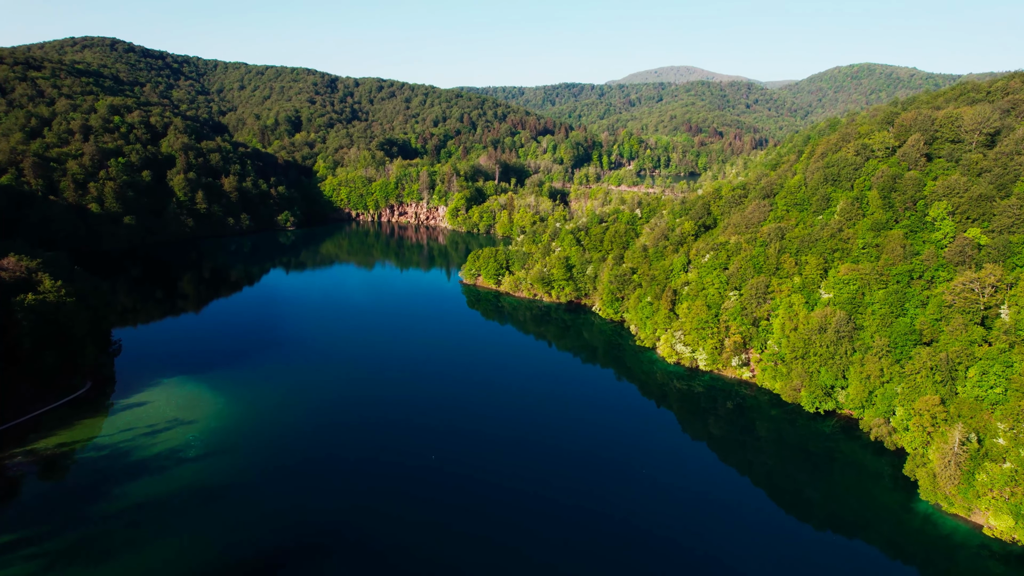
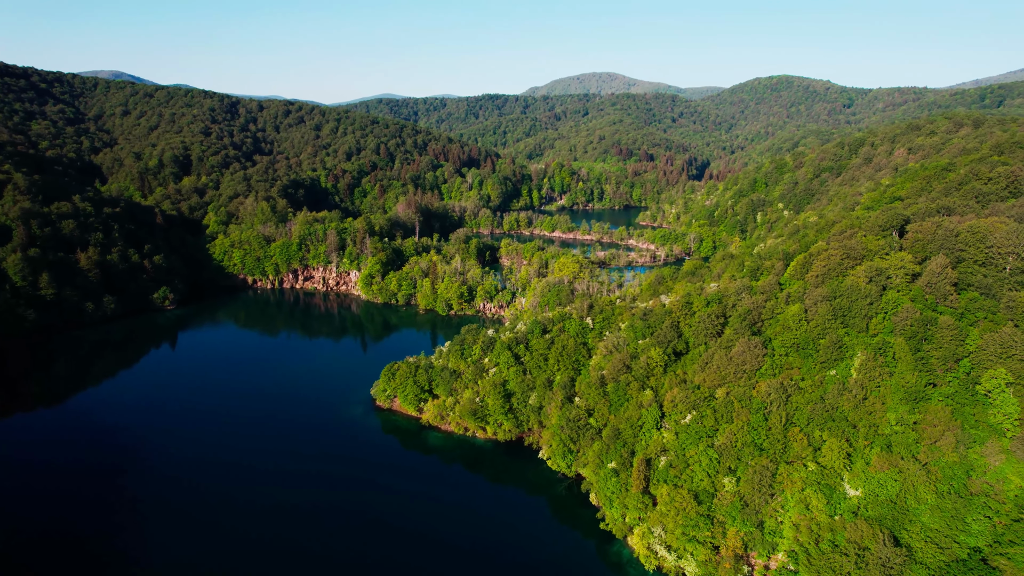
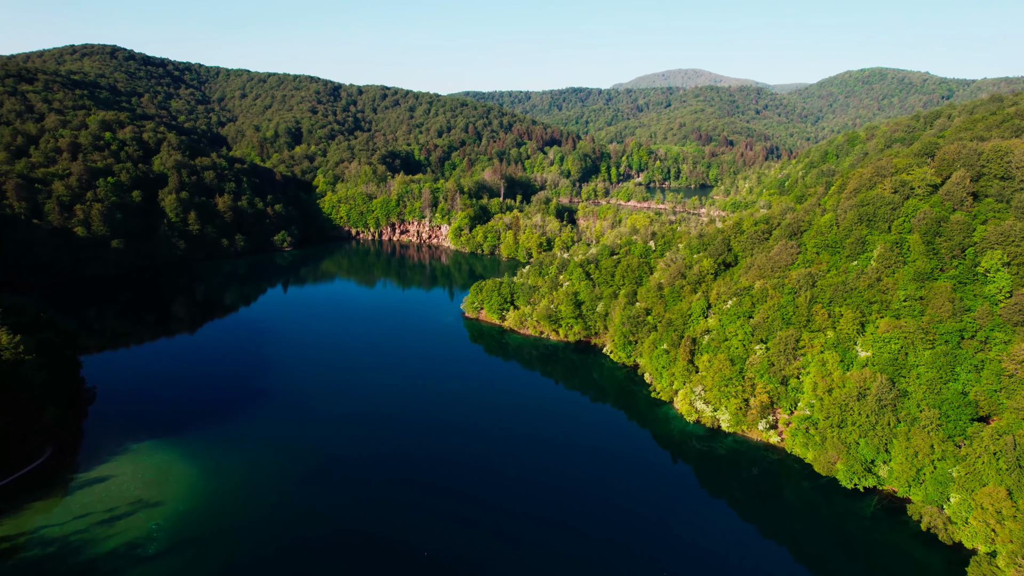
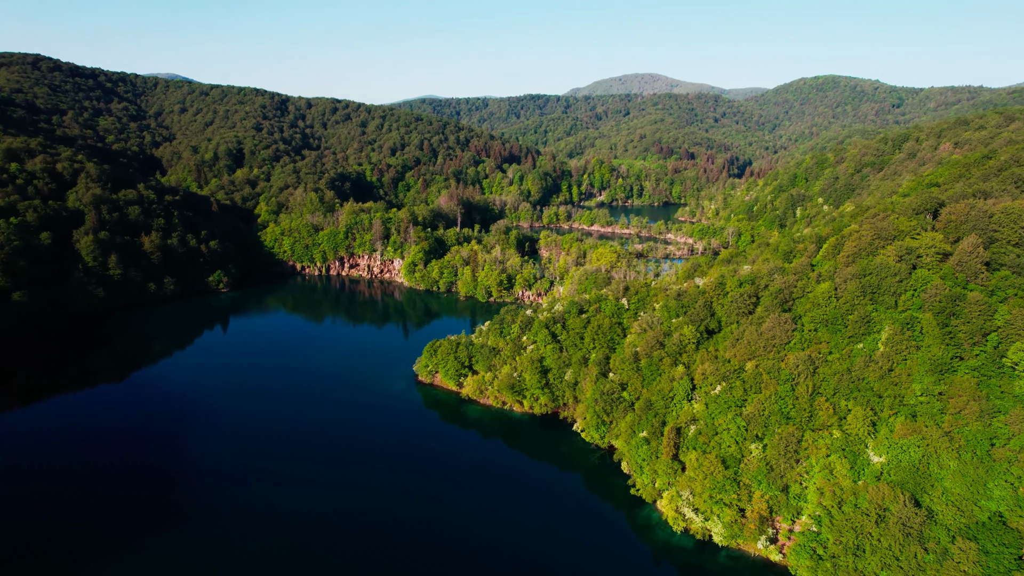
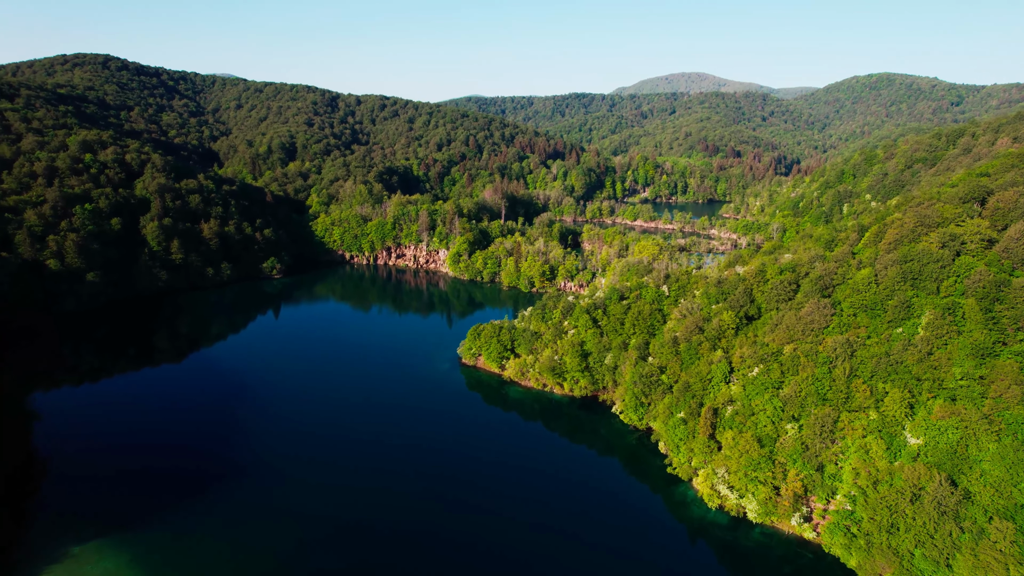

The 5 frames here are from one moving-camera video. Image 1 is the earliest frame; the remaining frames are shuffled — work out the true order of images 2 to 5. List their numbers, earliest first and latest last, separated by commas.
3, 5, 4, 2
